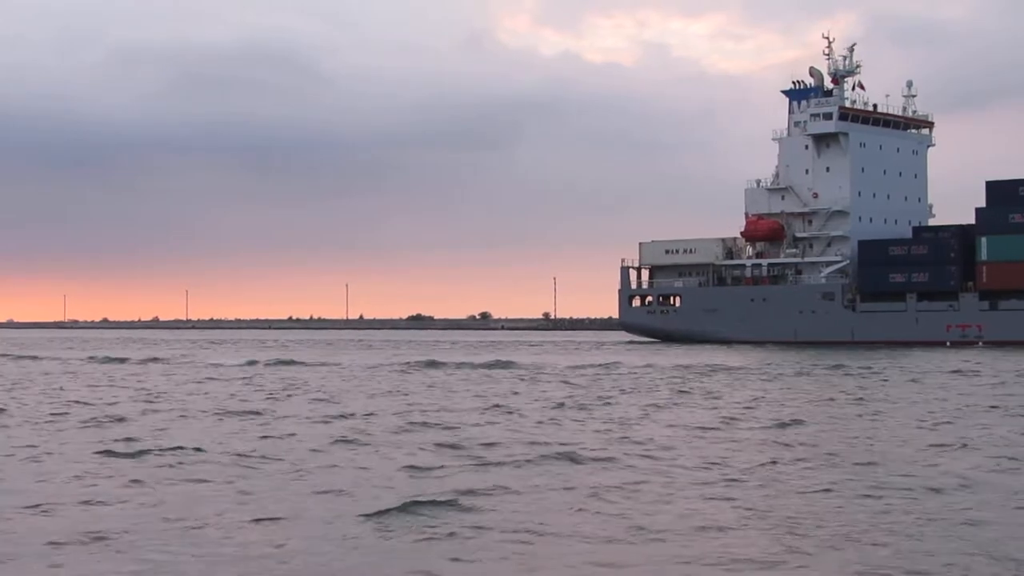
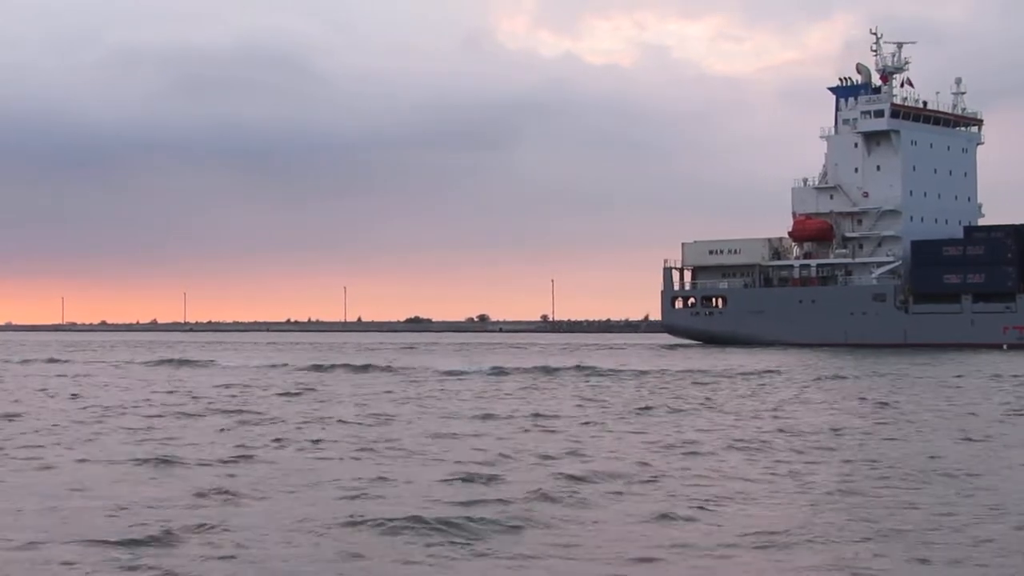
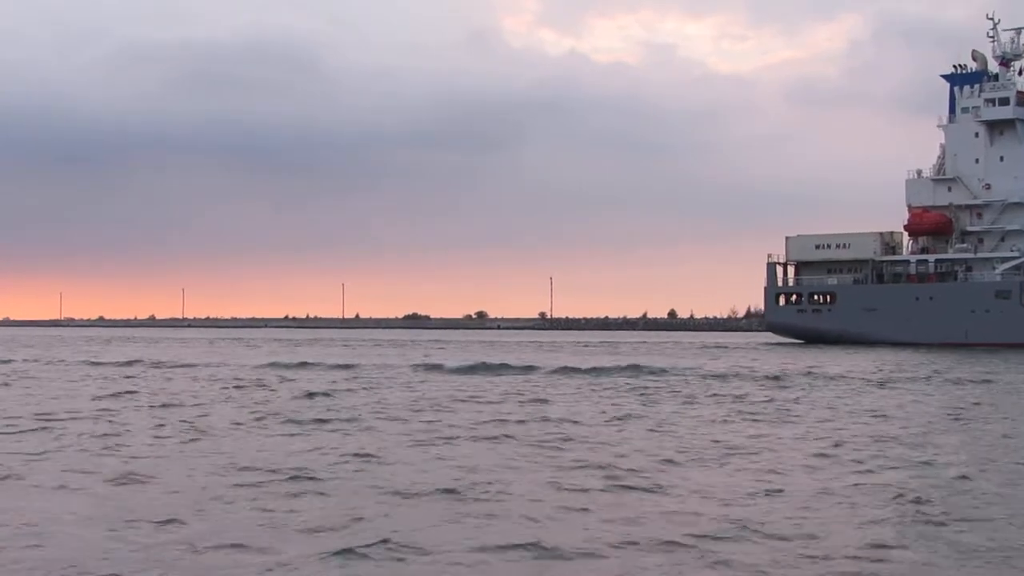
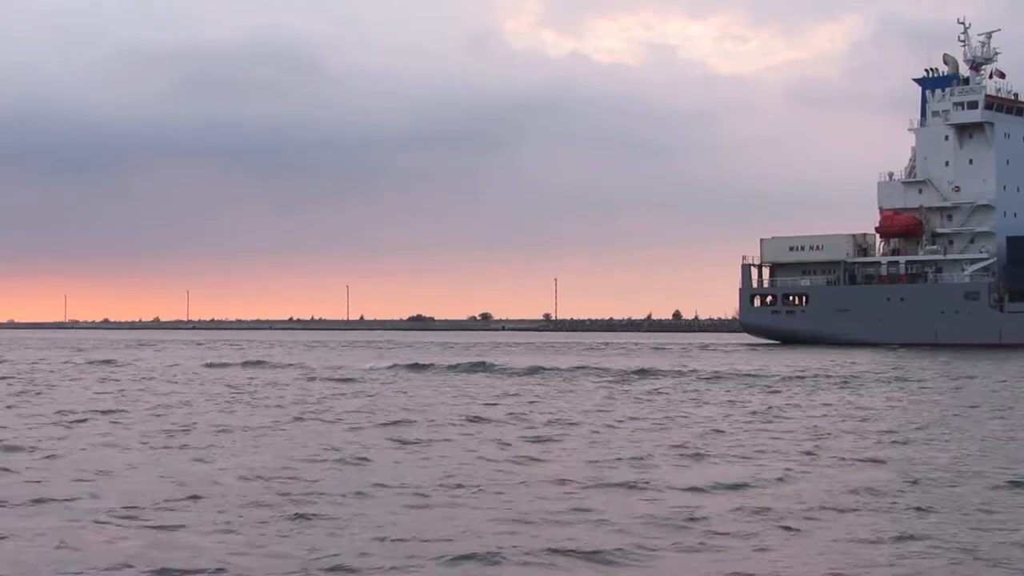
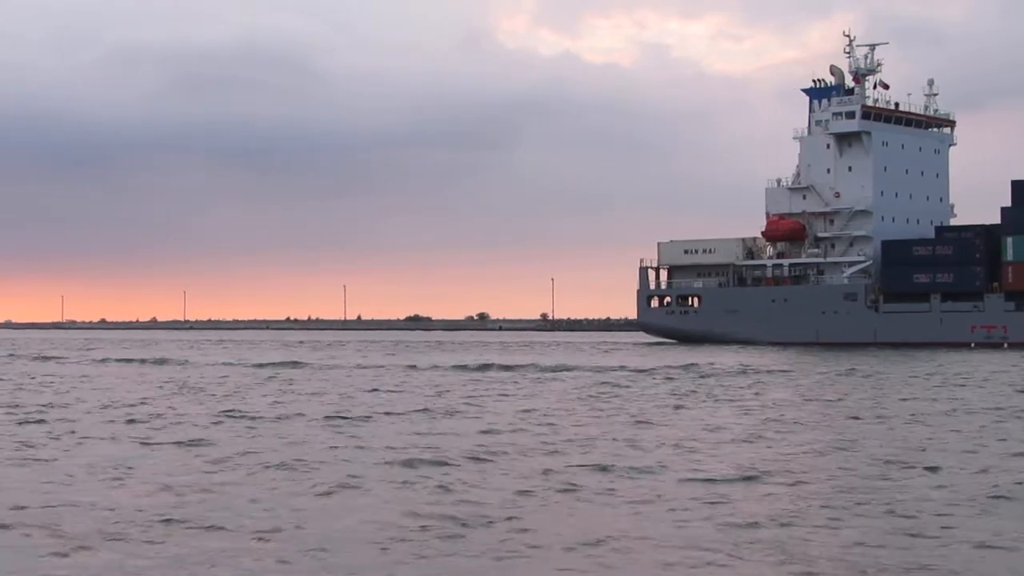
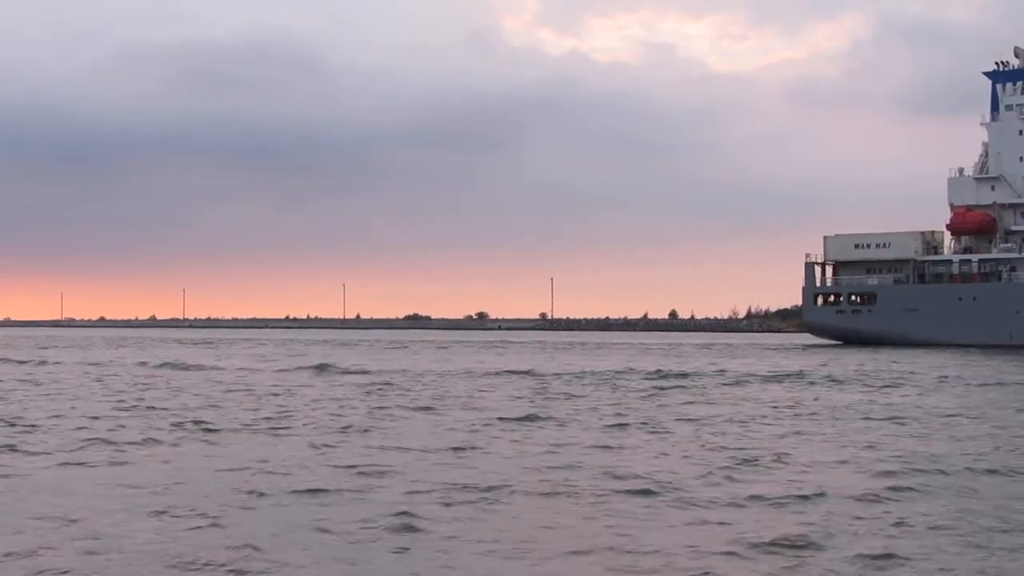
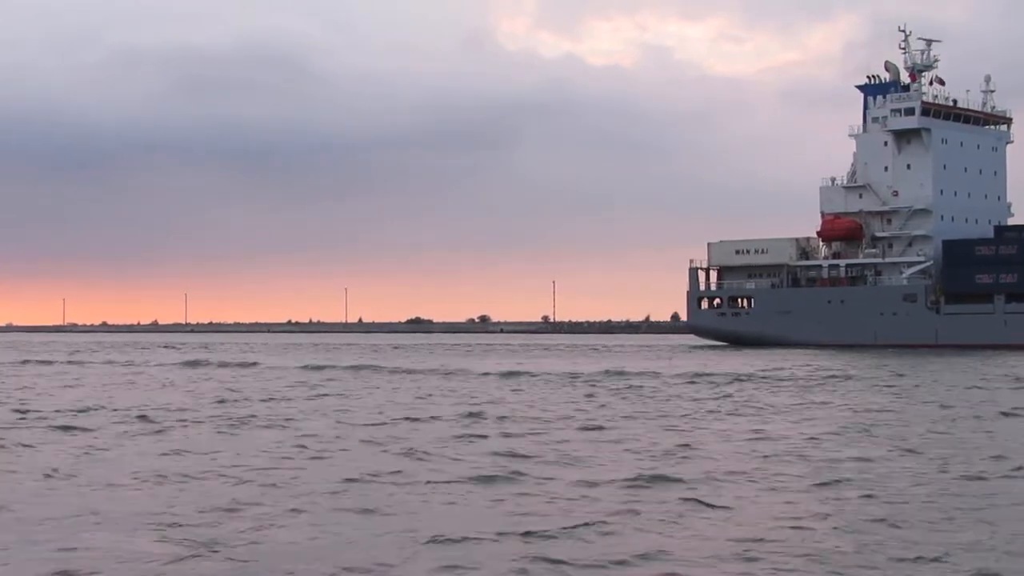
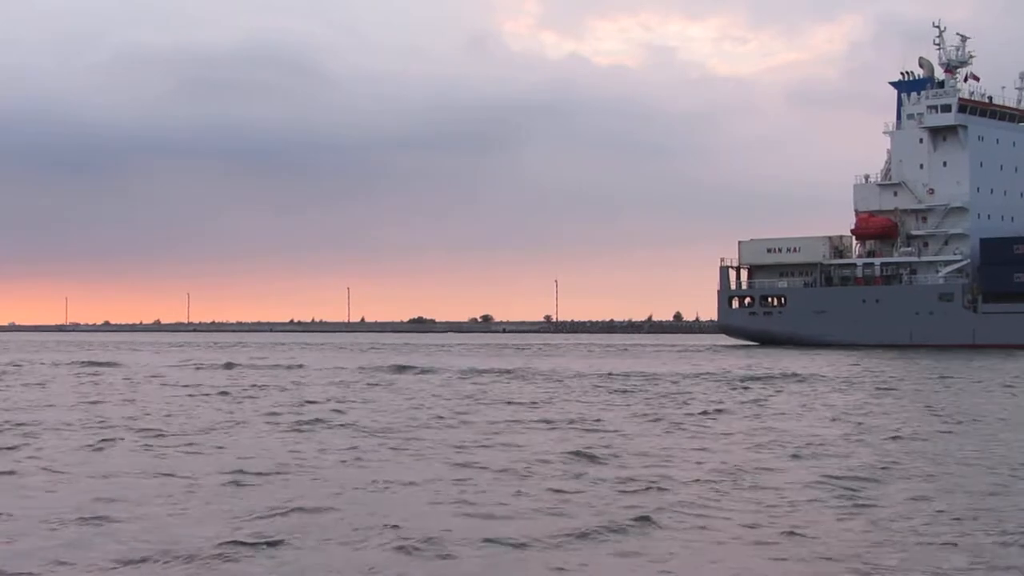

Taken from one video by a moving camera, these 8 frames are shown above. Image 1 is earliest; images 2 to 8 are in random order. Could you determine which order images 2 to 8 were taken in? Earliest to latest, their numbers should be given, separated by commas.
5, 2, 7, 8, 4, 3, 6
